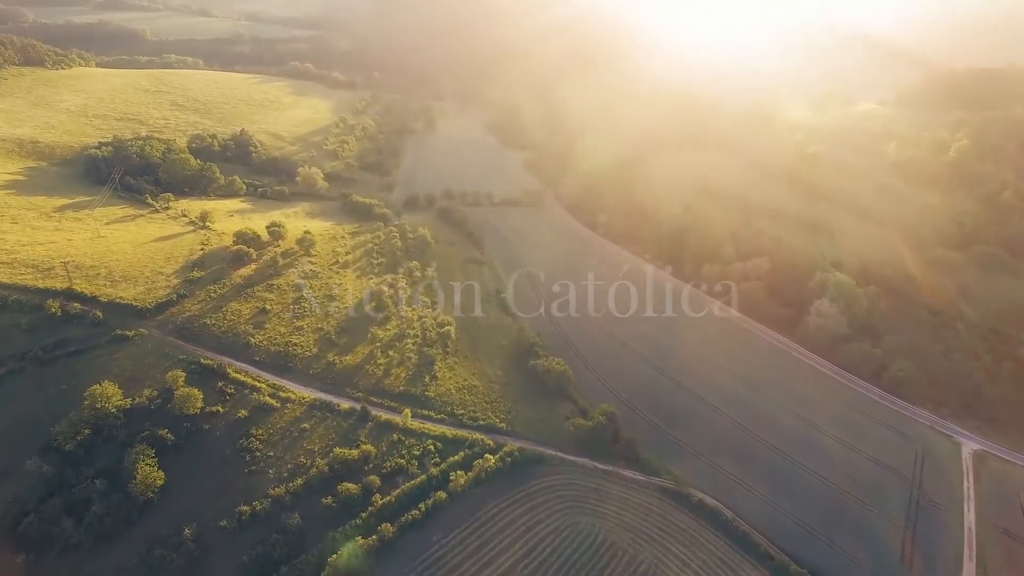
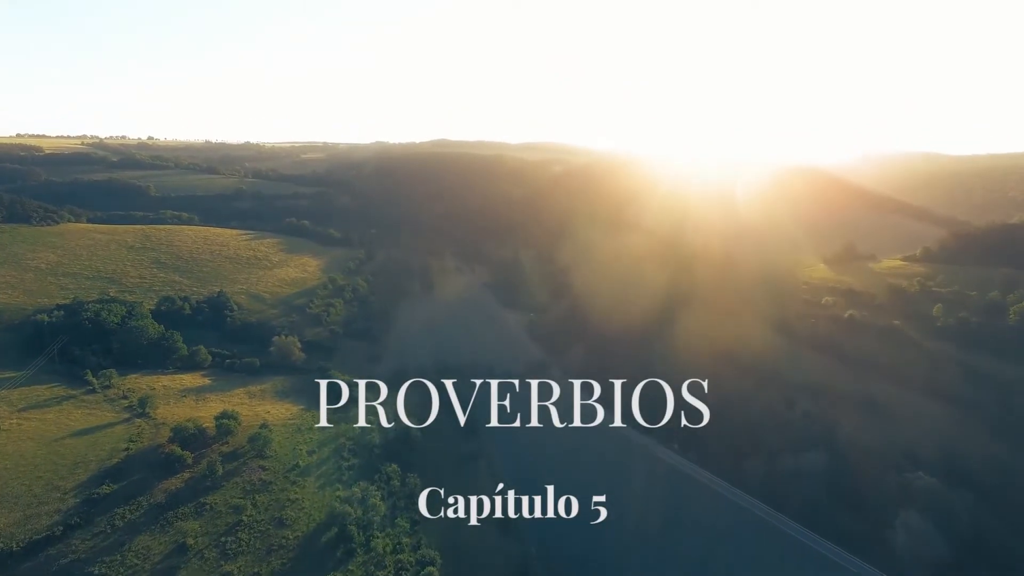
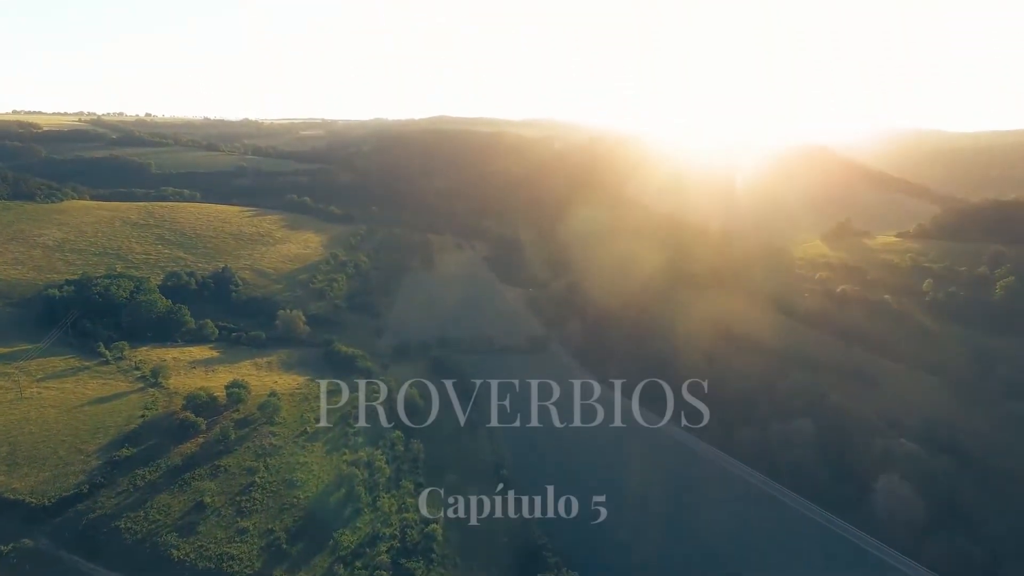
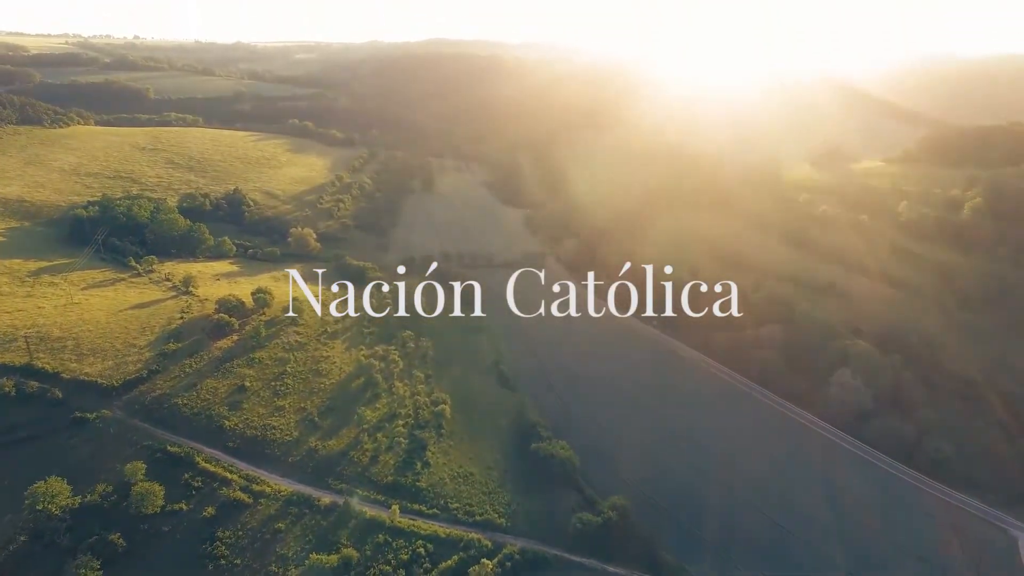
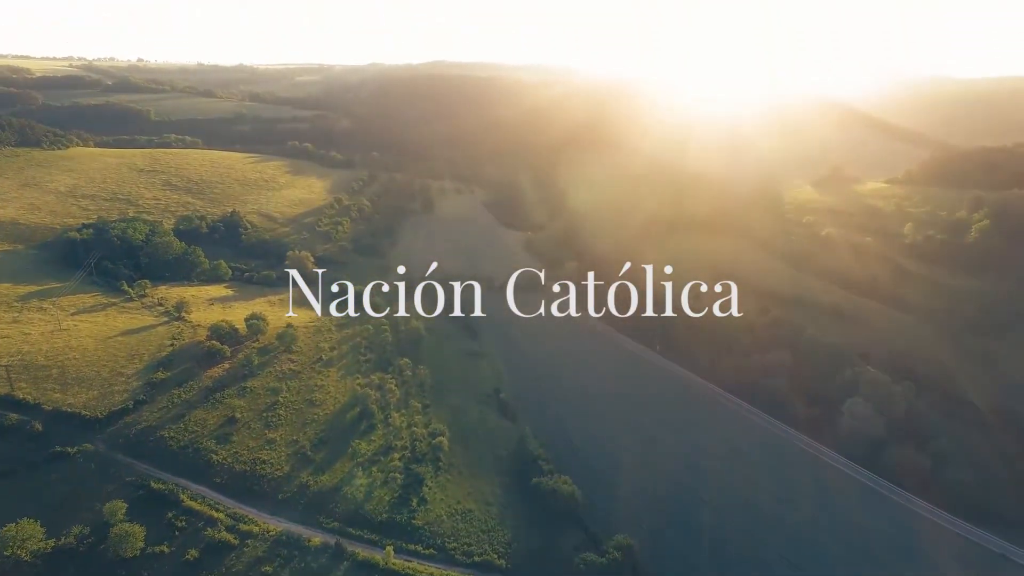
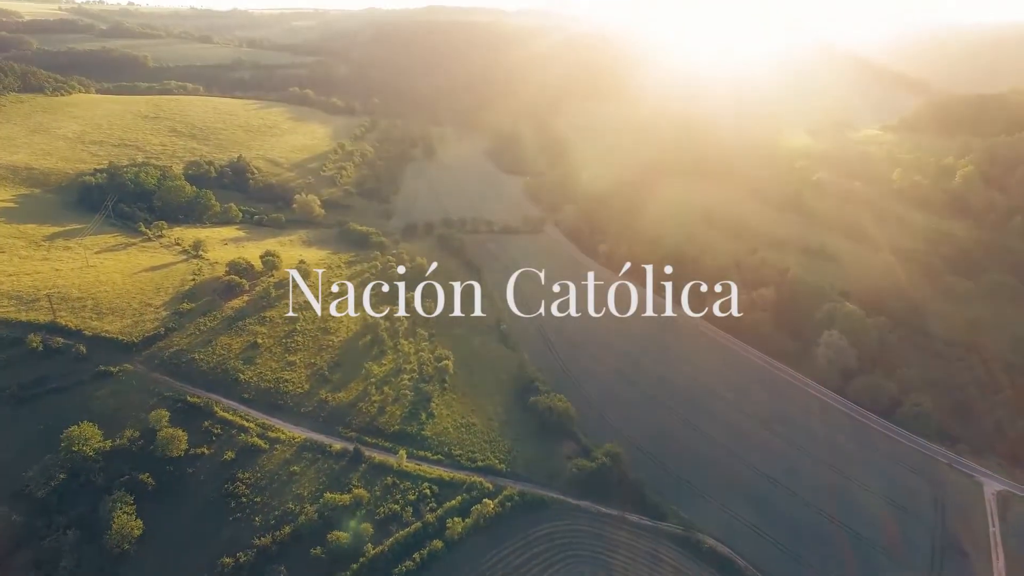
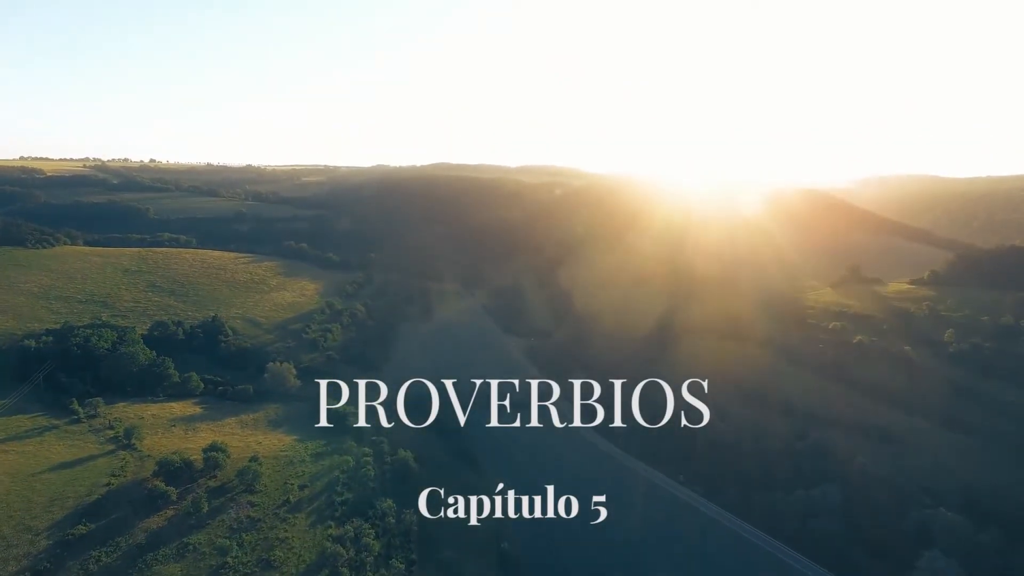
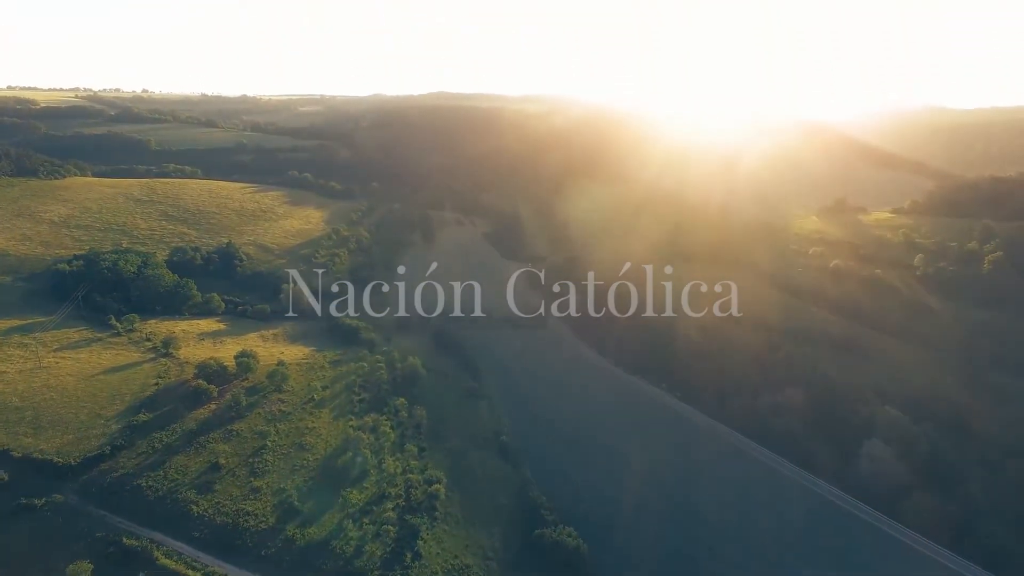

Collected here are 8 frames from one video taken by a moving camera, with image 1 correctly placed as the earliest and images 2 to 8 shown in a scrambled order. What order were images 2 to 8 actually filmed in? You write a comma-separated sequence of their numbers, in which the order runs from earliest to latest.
6, 4, 5, 8, 3, 2, 7
